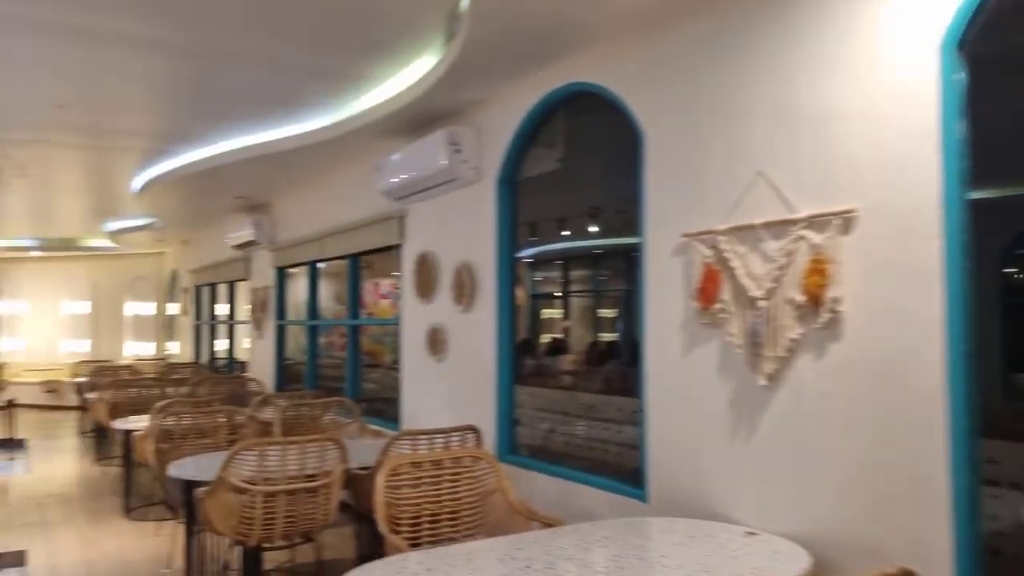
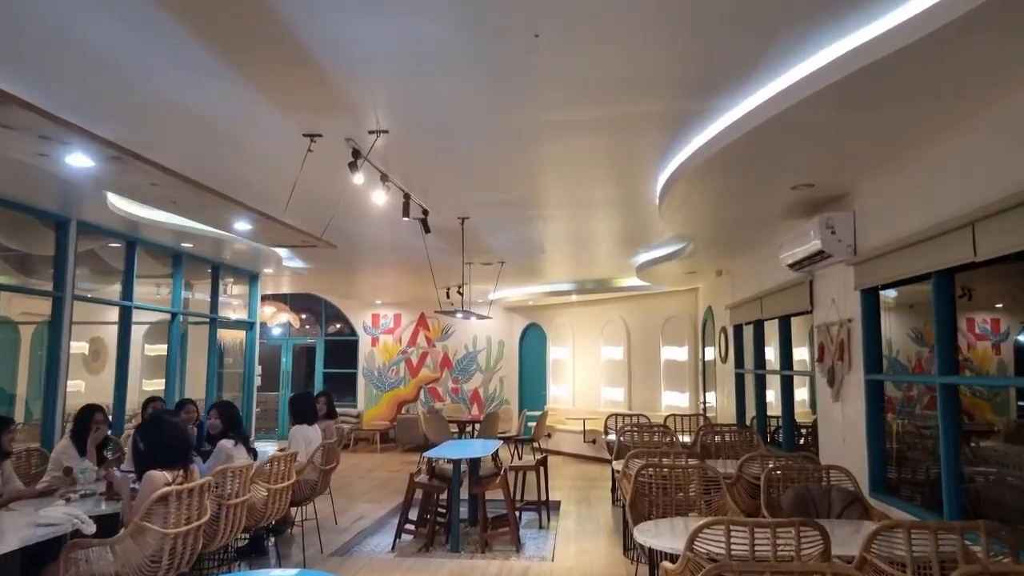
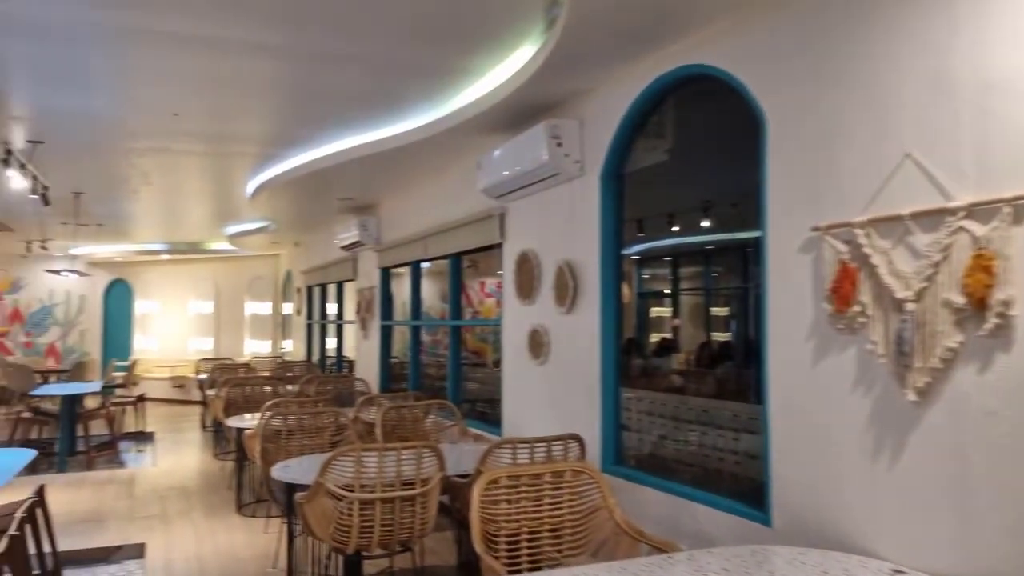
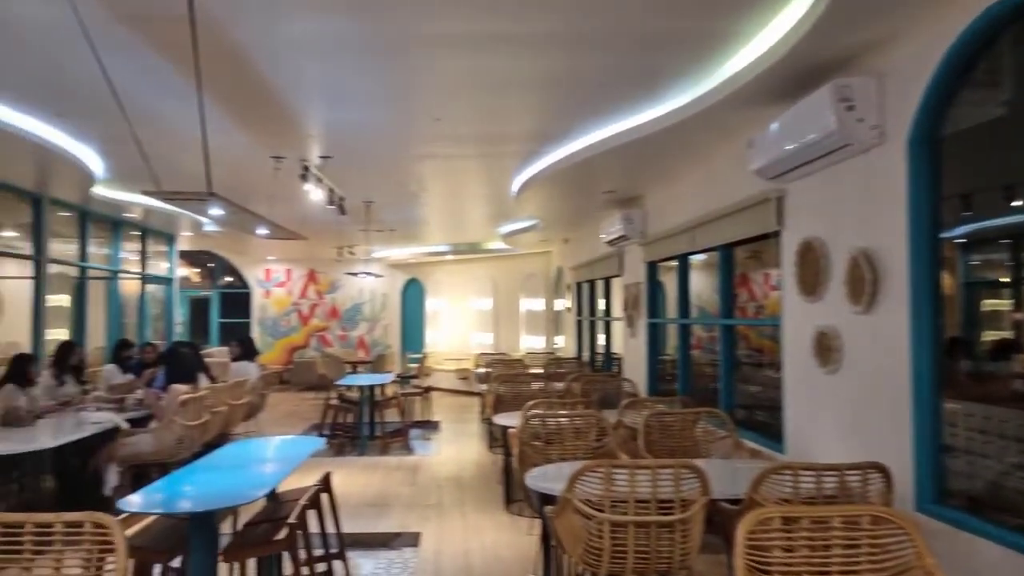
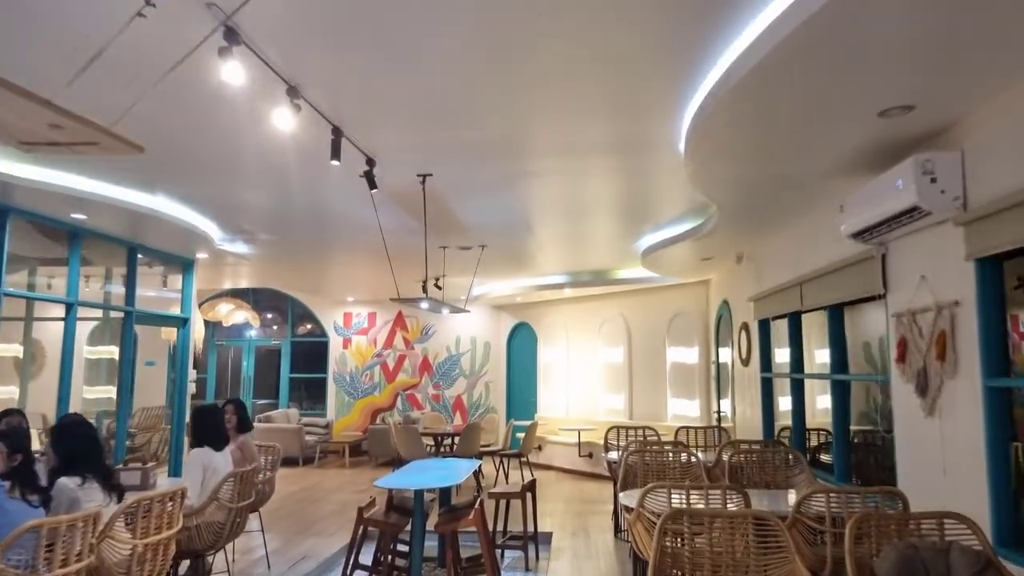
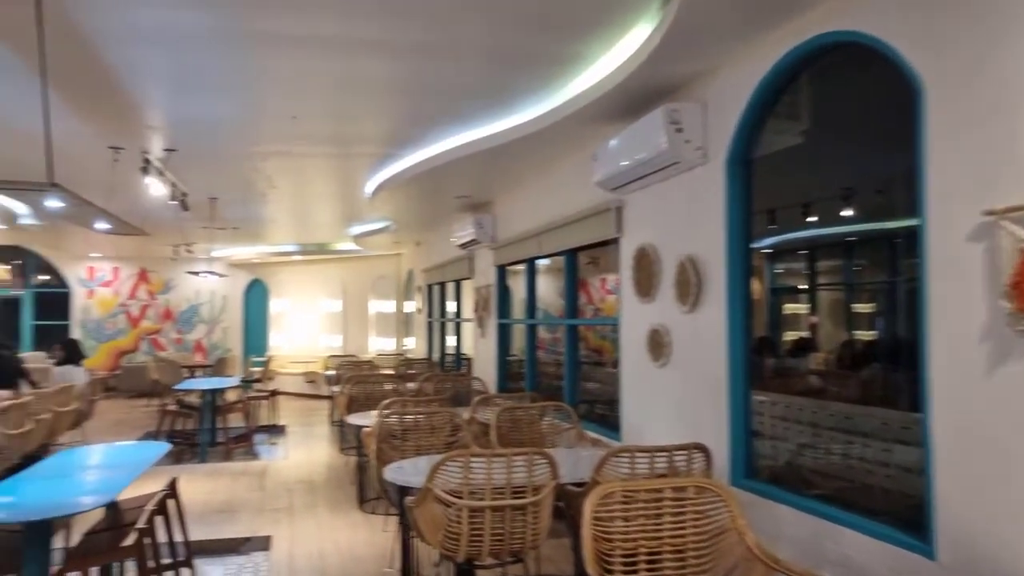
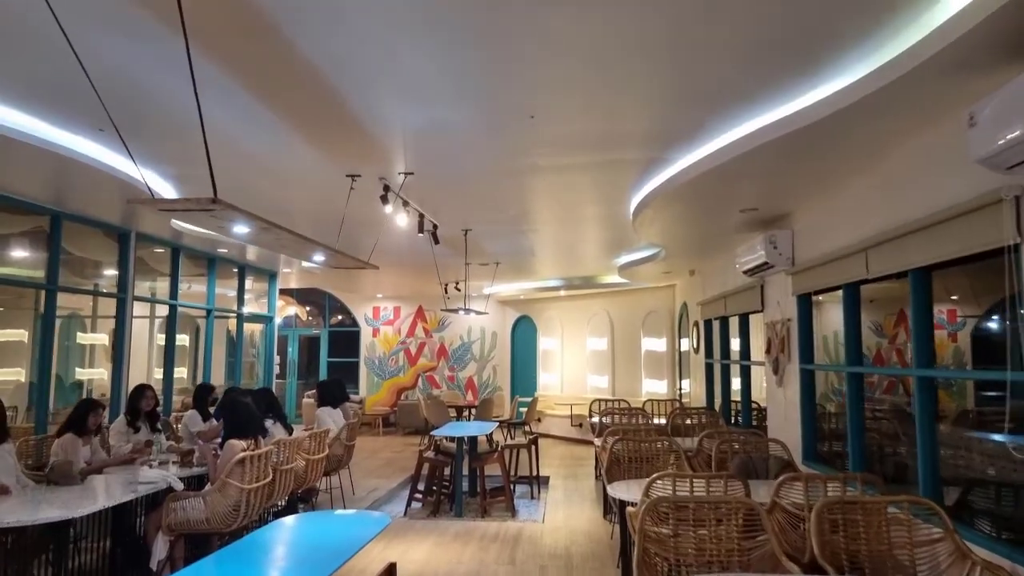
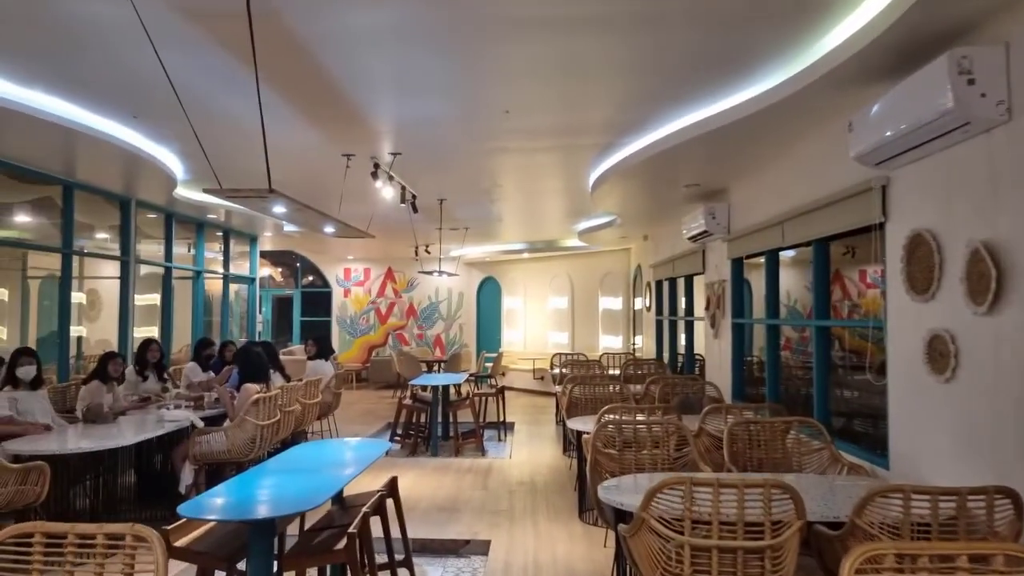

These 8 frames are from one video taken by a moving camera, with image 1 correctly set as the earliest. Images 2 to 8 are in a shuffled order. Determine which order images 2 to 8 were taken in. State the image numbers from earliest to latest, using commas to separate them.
3, 6, 4, 8, 7, 2, 5
